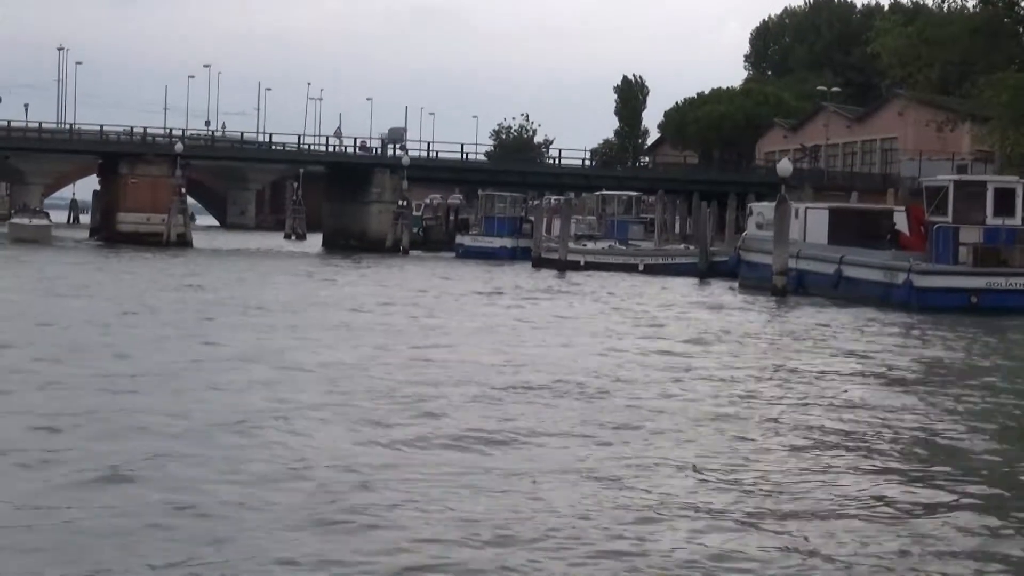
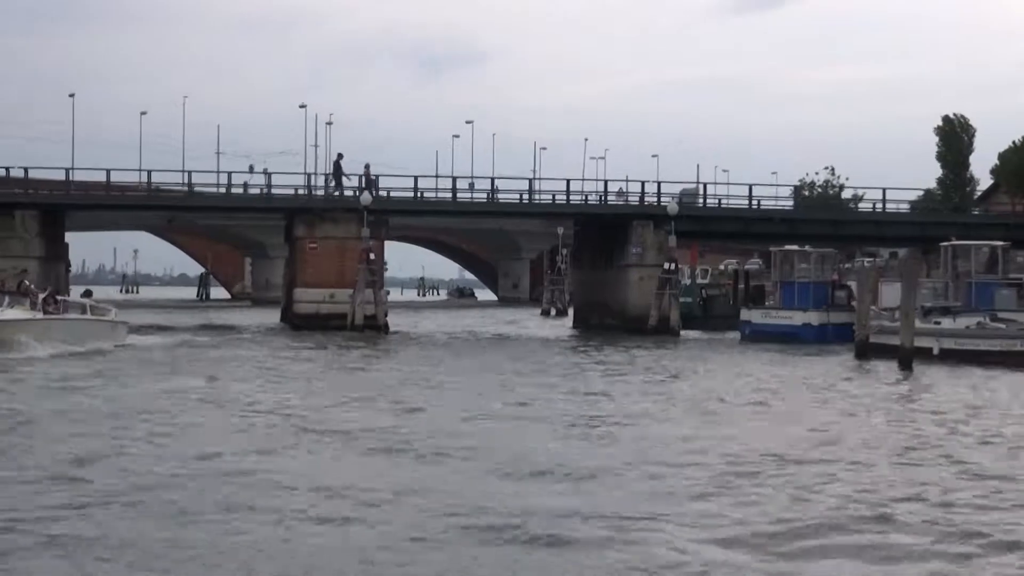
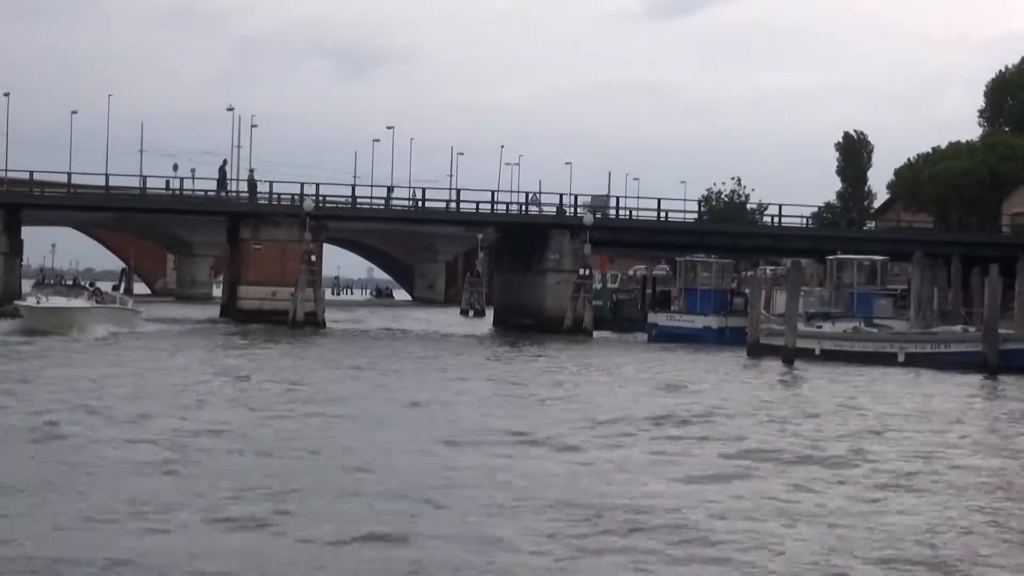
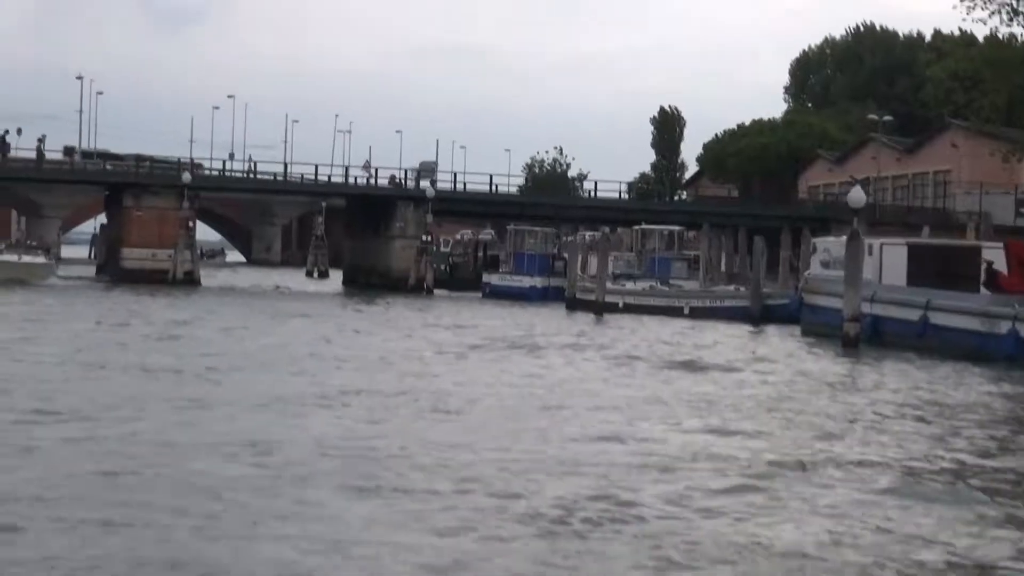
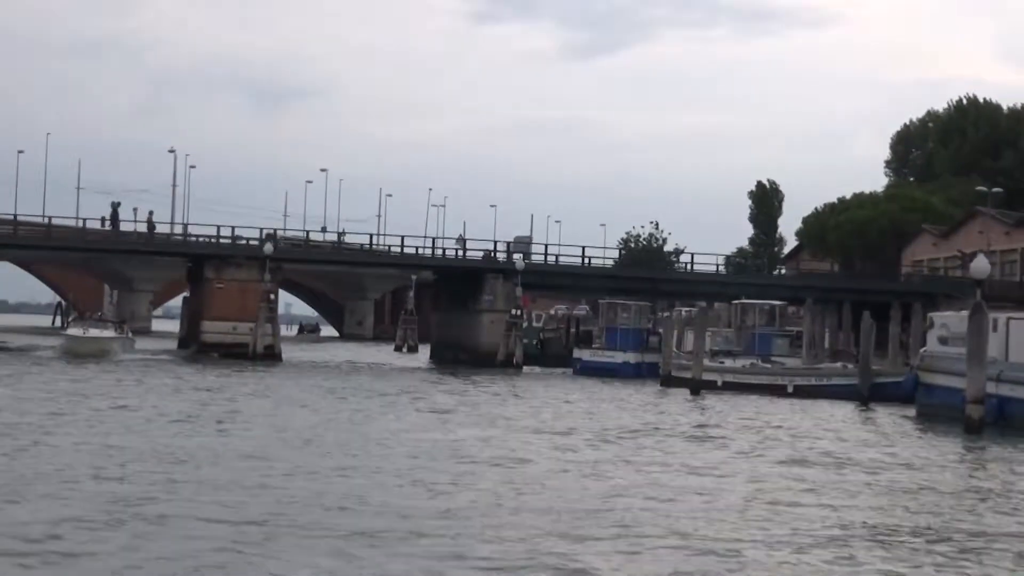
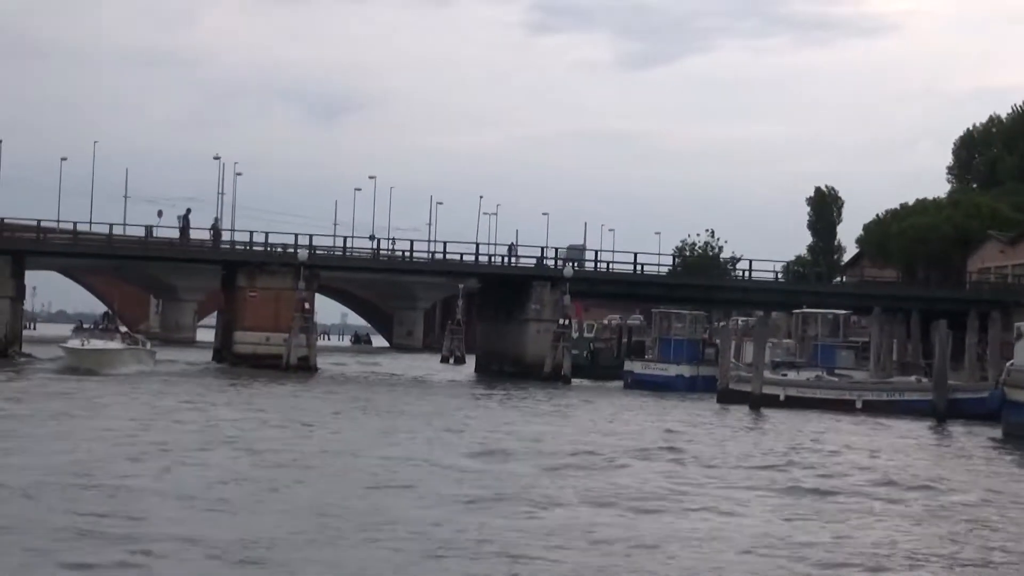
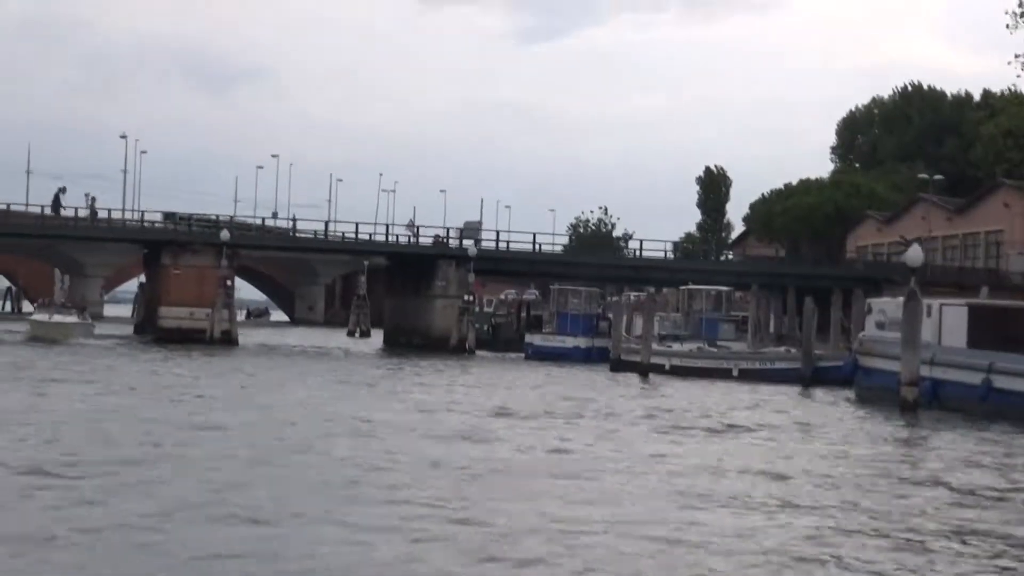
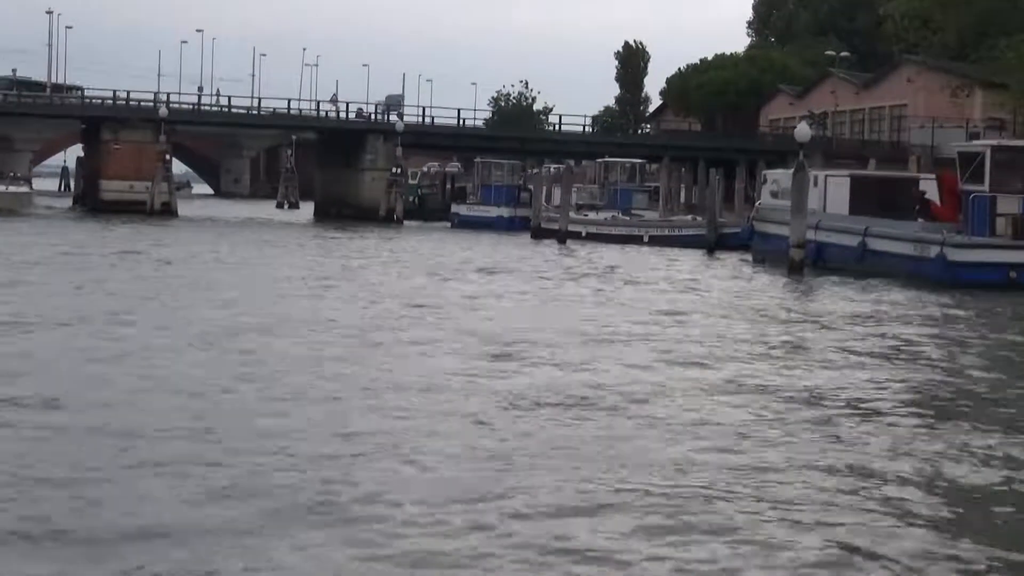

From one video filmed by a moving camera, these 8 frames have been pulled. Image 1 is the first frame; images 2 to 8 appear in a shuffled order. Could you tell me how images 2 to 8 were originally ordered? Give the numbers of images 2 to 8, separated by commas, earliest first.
8, 4, 7, 5, 6, 3, 2
